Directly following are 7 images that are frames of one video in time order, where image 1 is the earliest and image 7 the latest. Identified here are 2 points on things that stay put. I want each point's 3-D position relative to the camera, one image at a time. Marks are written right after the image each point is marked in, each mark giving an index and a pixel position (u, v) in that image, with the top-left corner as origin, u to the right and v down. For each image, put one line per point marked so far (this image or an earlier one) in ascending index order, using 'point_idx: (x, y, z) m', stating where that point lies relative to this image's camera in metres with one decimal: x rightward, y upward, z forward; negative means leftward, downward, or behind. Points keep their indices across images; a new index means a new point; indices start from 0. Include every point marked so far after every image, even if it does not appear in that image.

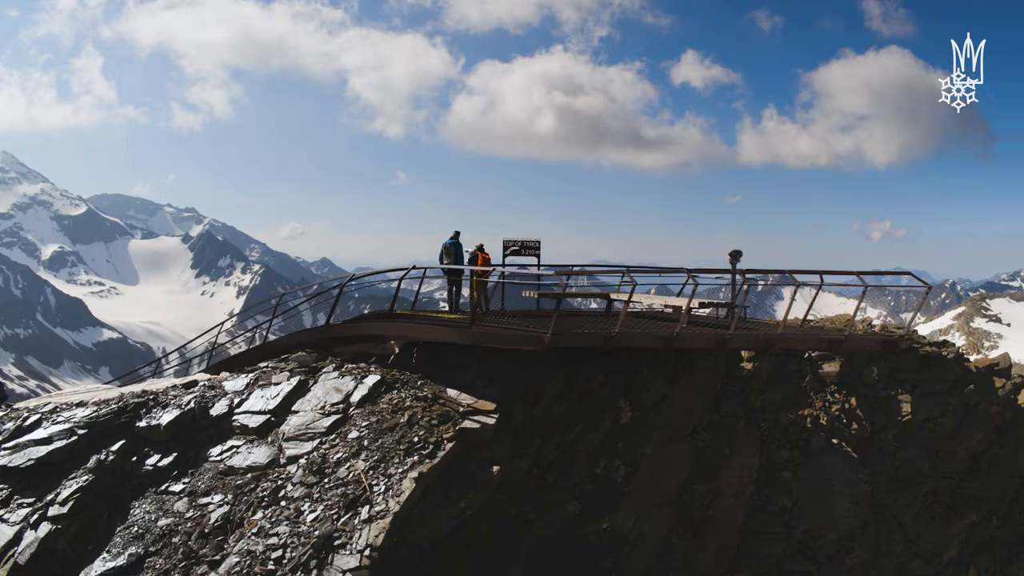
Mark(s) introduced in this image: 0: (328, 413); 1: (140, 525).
0: (-4.5, -3.0, +20.0) m
1: (-8.4, -5.3, +18.8) m
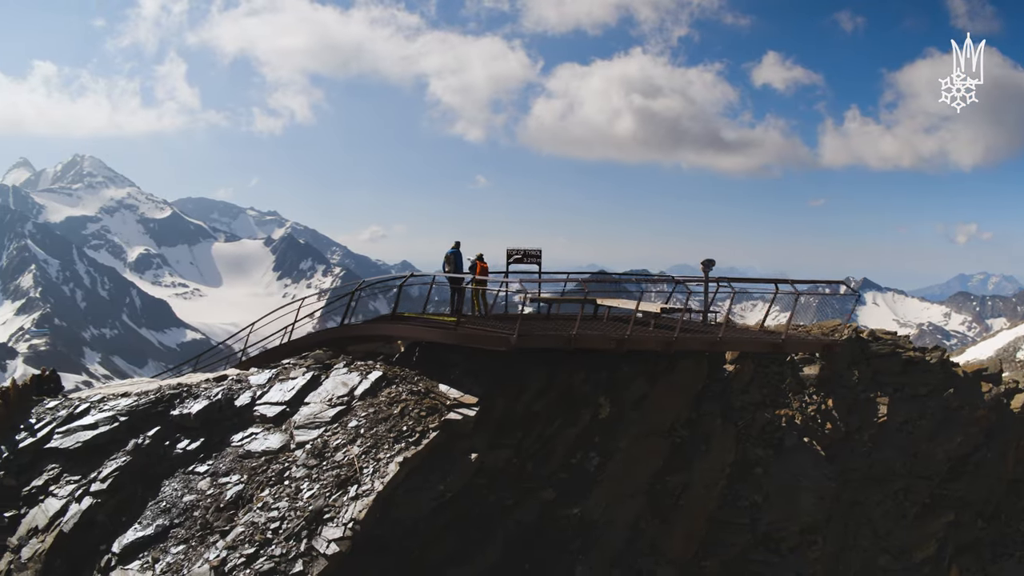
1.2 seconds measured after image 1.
0: (-4.7, -3.1, +22.1) m
1: (-8.8, -5.4, +21.2) m
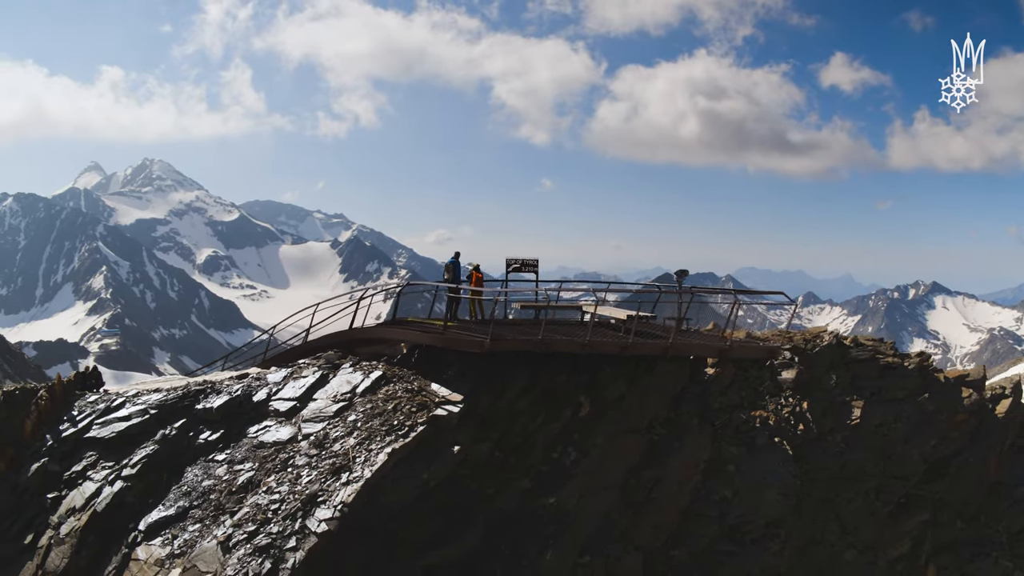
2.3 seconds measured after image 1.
0: (-5.1, -3.3, +24.2) m
1: (-9.1, -5.5, +23.5) m
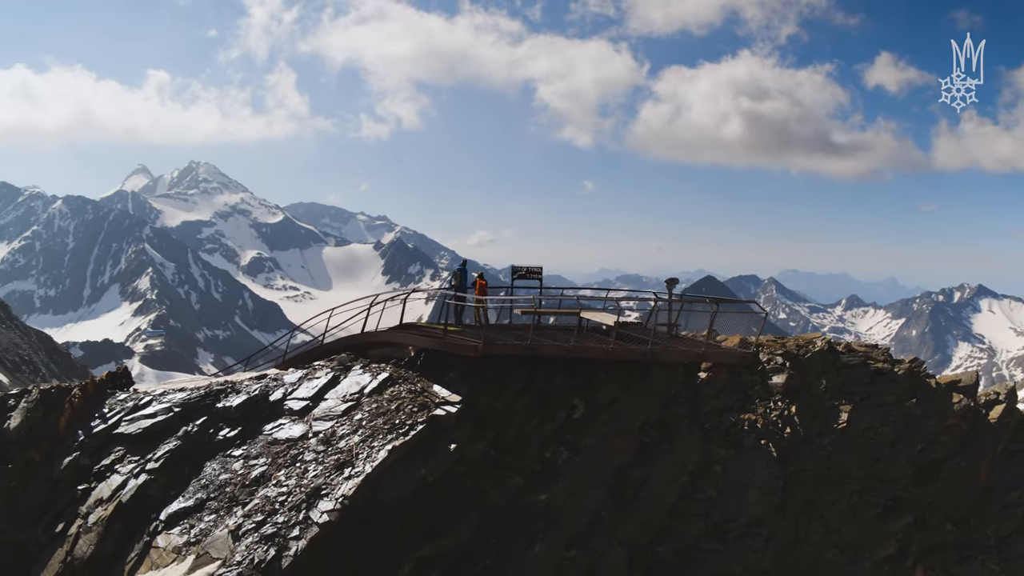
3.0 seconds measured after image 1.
0: (-5.1, -3.5, +25.6) m
1: (-9.2, -5.7, +25.1) m
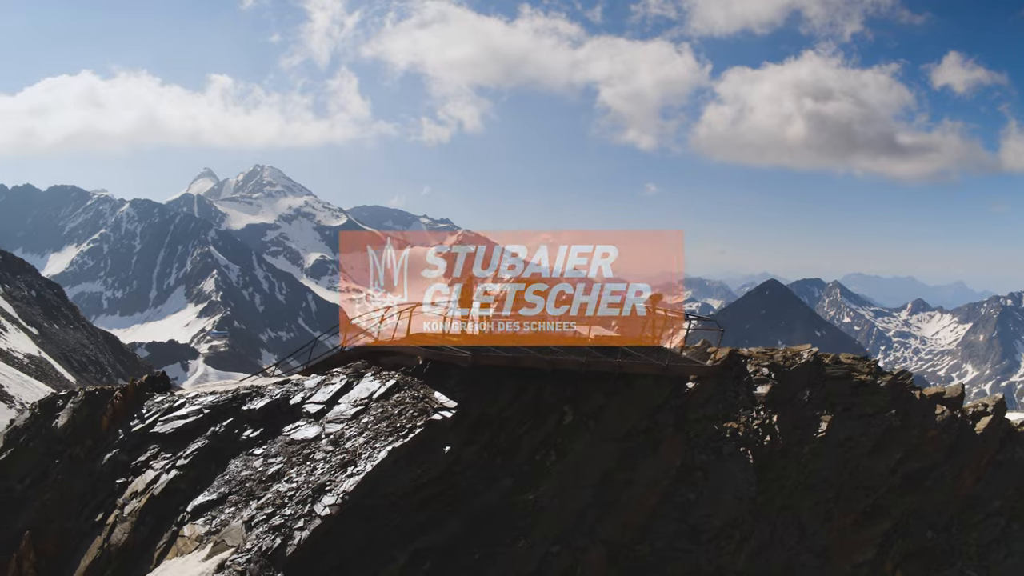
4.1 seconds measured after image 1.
0: (-5.2, -3.9, +27.7) m
1: (-9.3, -6.1, +27.4) m
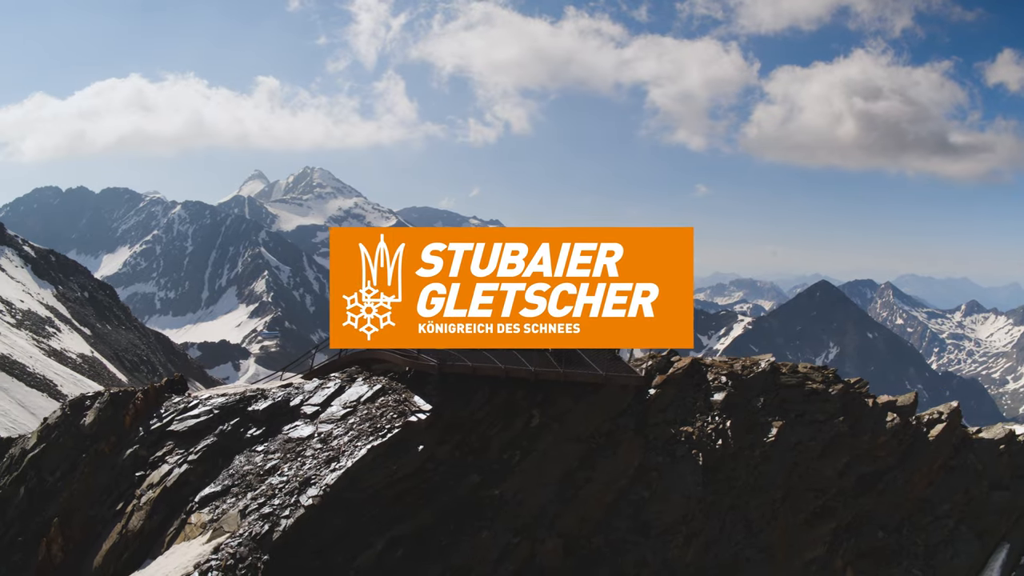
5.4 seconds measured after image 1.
0: (-6.0, -4.3, +30.4) m
1: (-10.2, -6.6, +30.4) m
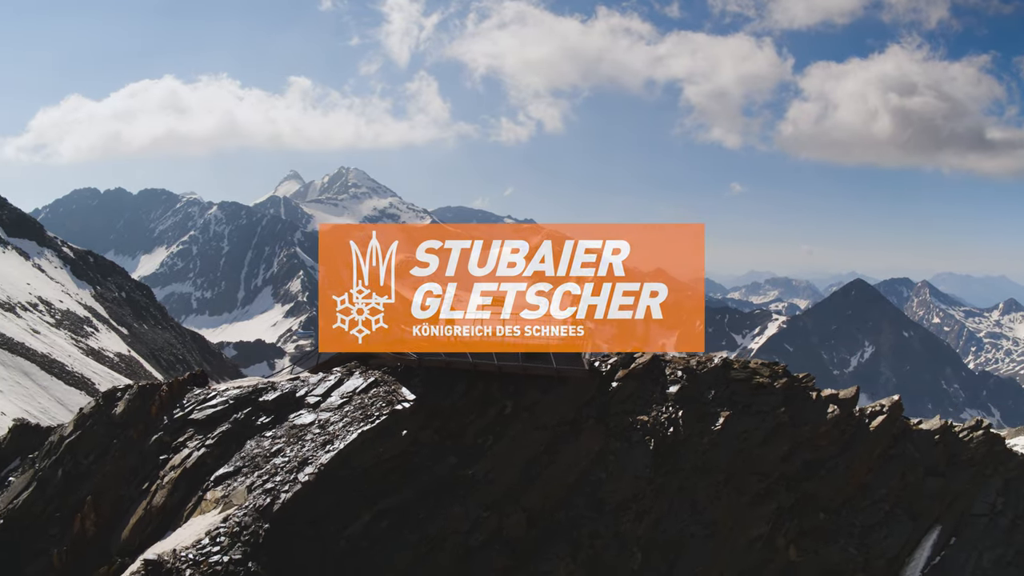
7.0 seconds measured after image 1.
0: (-6.9, -4.5, +34.2) m
1: (-11.1, -6.7, +34.3) m
